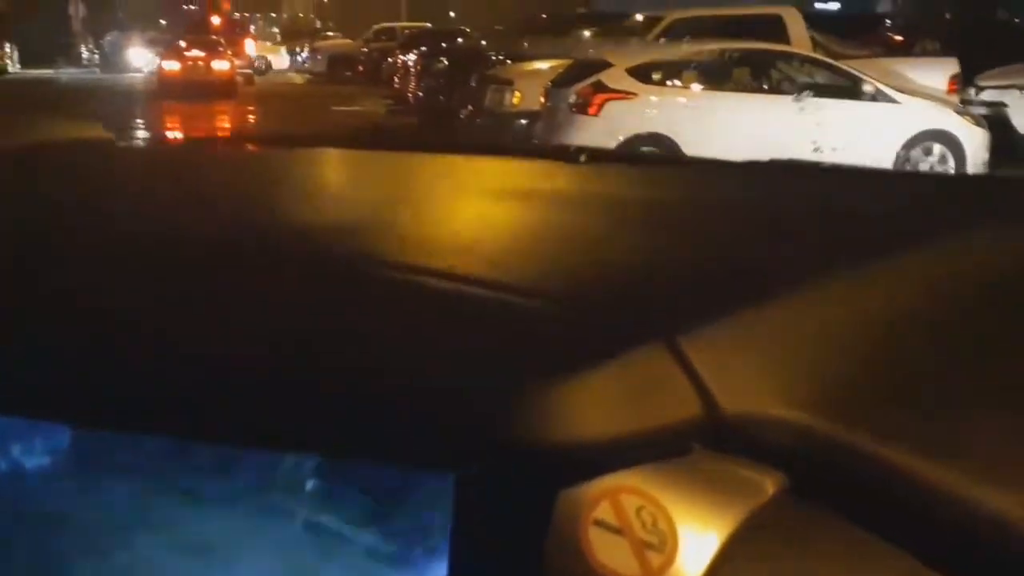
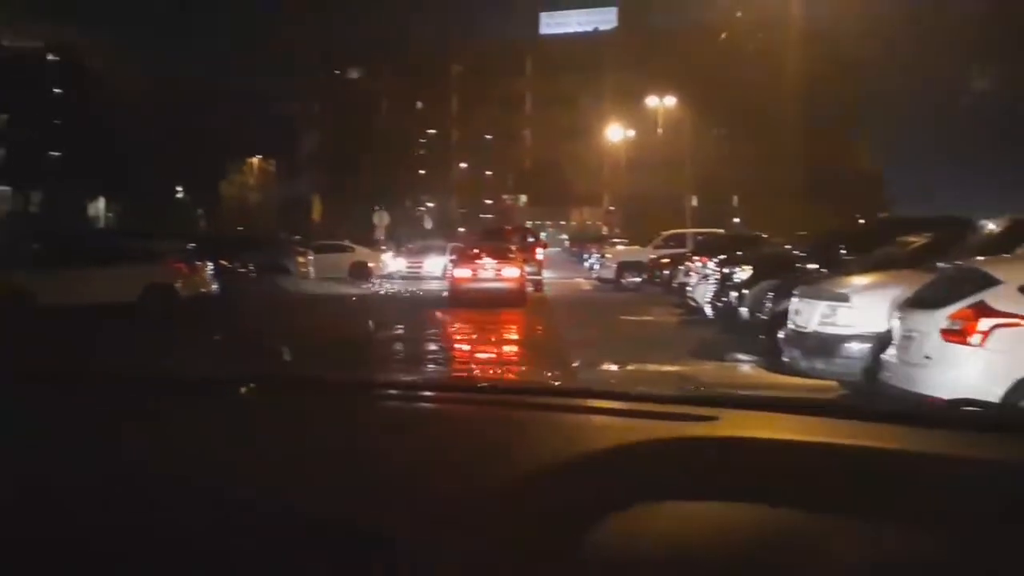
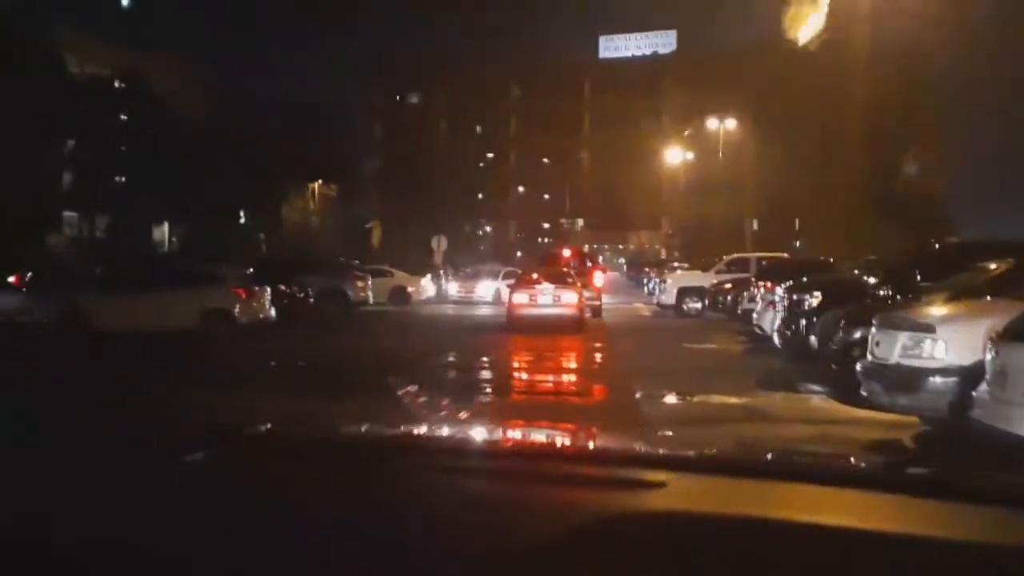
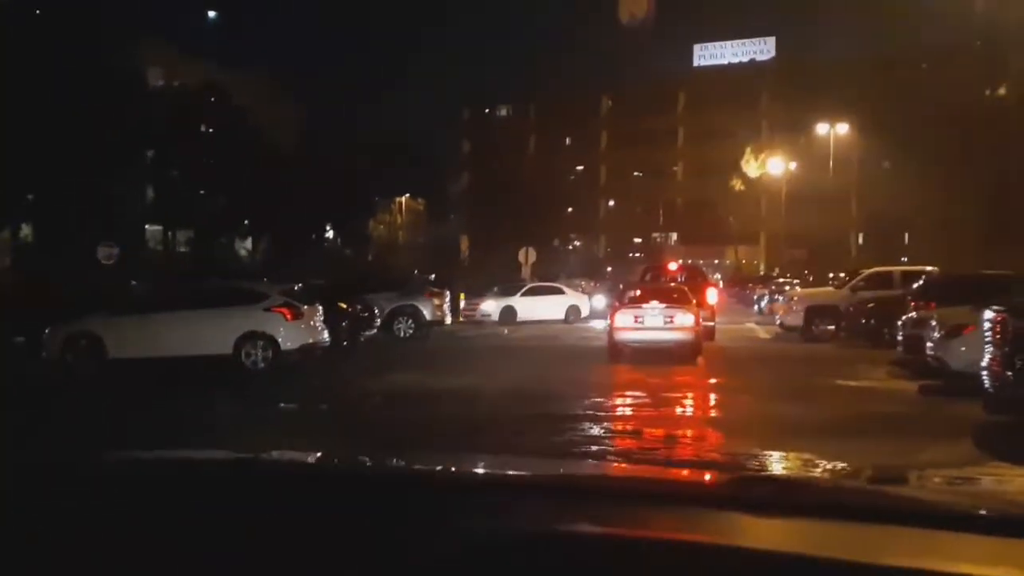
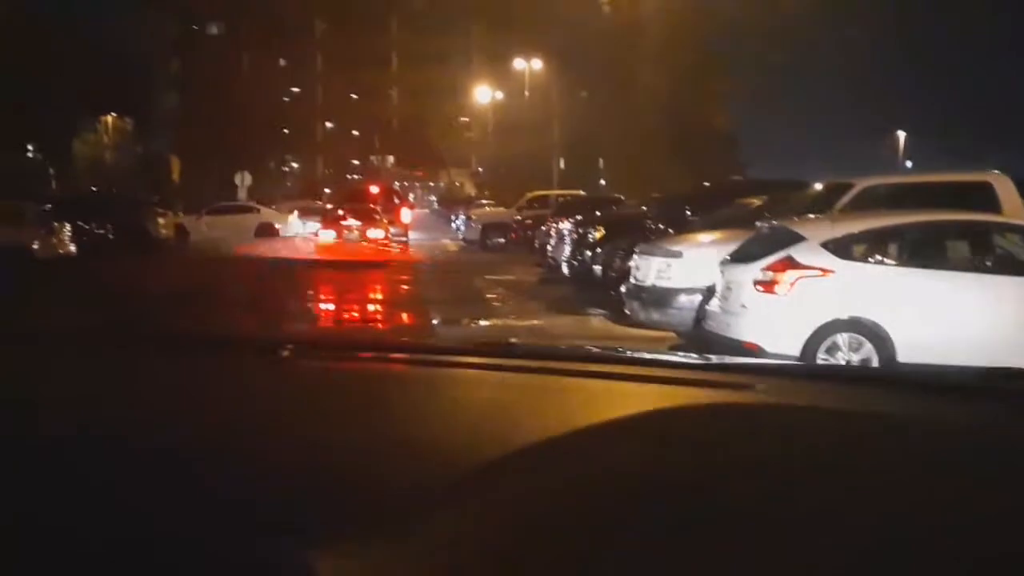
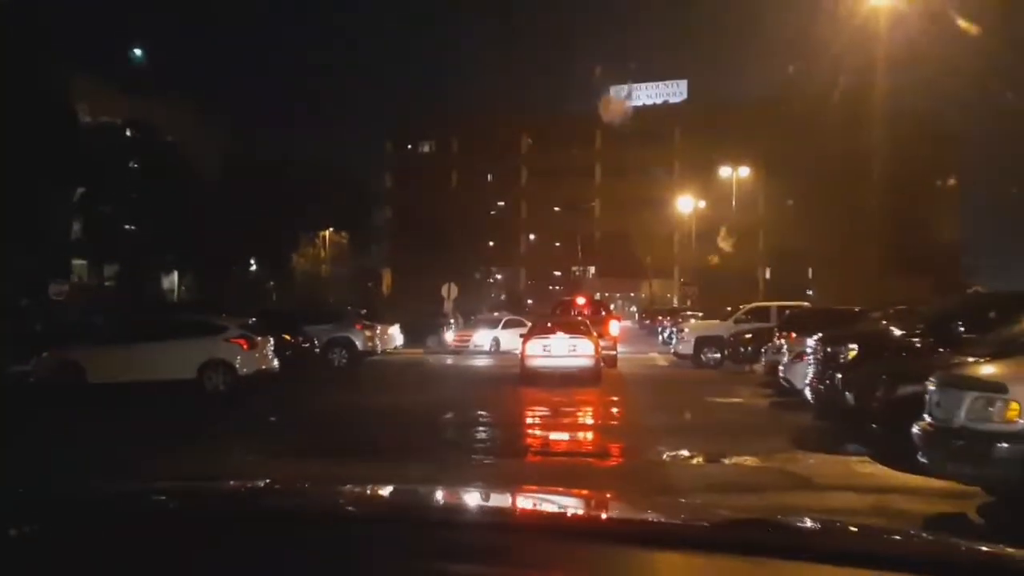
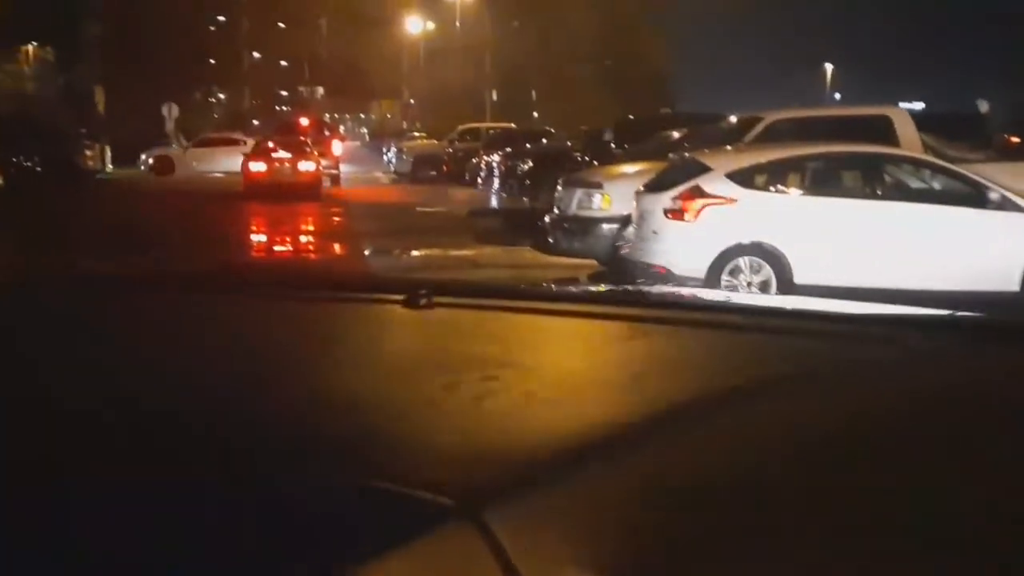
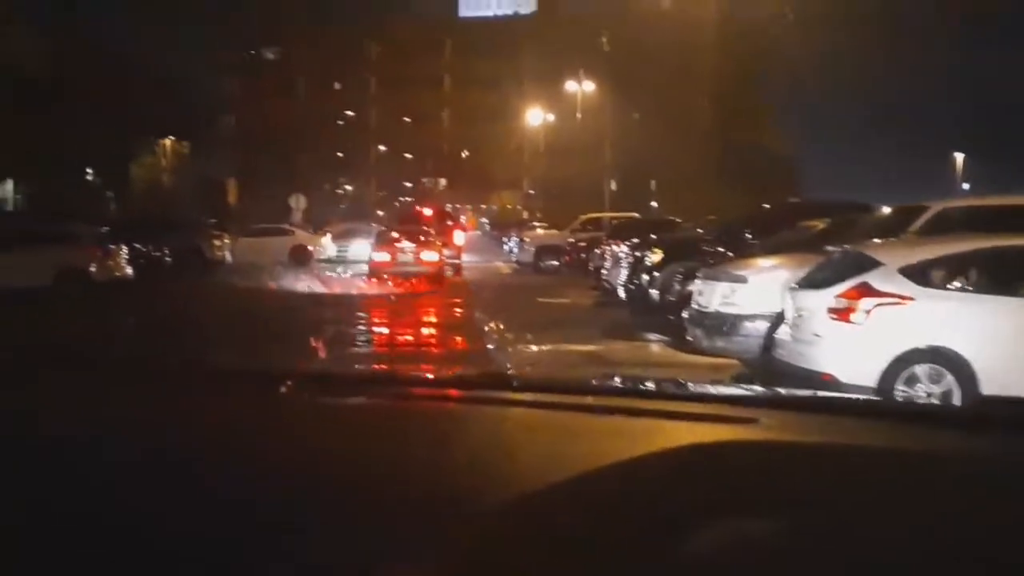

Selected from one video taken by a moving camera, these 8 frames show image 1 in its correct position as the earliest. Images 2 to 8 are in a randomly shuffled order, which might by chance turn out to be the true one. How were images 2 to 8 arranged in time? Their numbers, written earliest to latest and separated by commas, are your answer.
7, 5, 8, 2, 3, 6, 4
